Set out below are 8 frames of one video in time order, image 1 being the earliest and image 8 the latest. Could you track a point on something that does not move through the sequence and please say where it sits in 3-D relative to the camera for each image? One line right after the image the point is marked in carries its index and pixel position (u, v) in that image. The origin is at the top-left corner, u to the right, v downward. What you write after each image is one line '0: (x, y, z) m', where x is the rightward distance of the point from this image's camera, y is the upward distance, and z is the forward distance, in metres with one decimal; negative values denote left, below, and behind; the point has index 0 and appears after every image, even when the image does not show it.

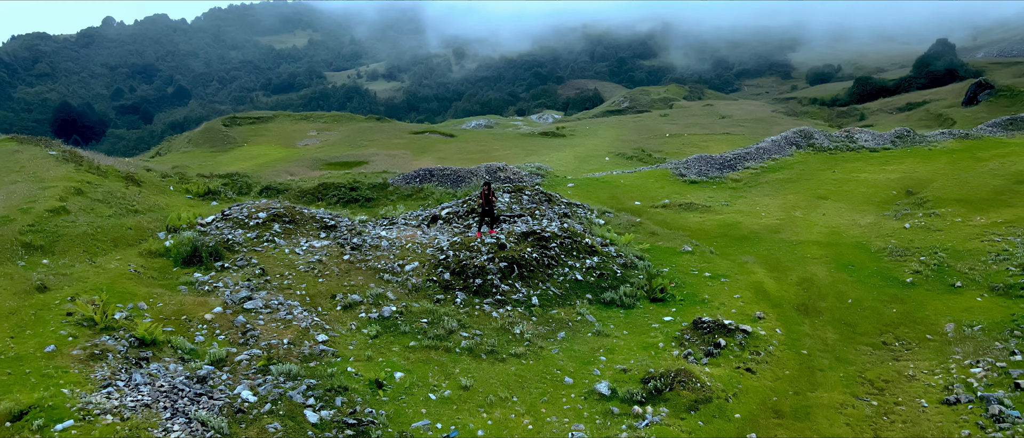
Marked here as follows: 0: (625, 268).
0: (+2.6, -1.1, +17.5) m
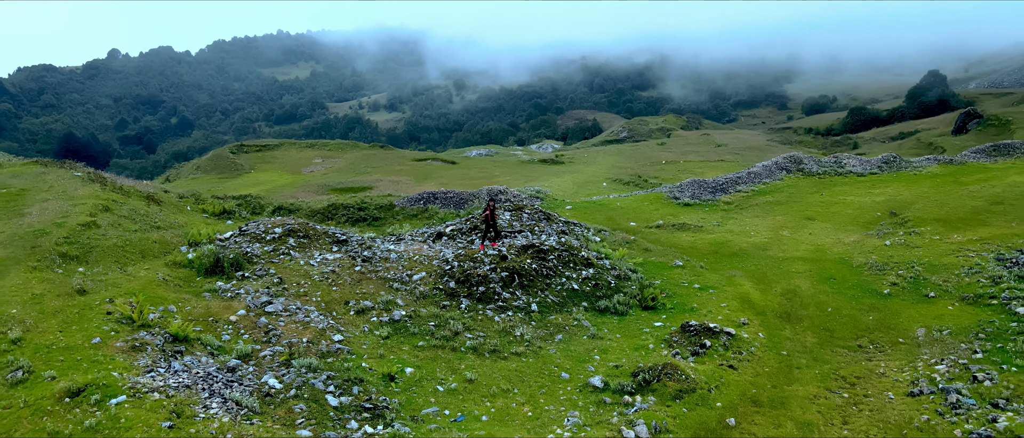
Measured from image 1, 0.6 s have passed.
0: (+2.7, -1.5, +18.6) m
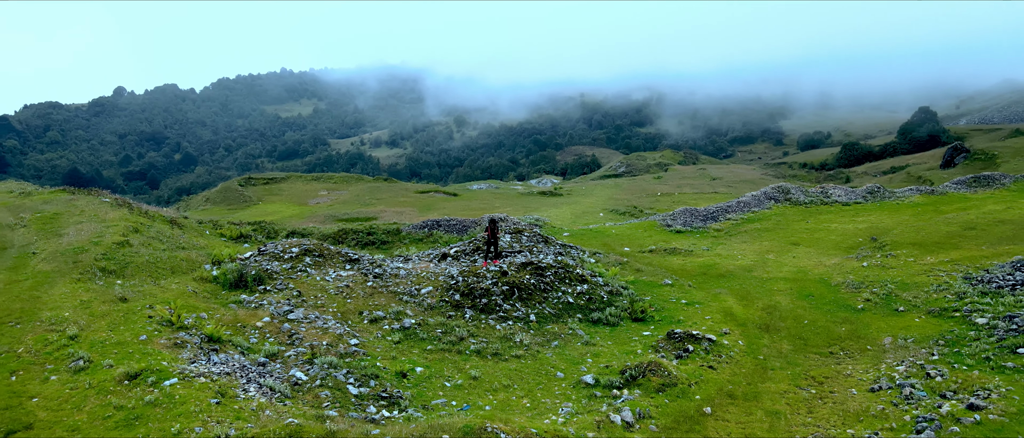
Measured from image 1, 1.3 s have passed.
0: (+2.7, -2.0, +20.1) m
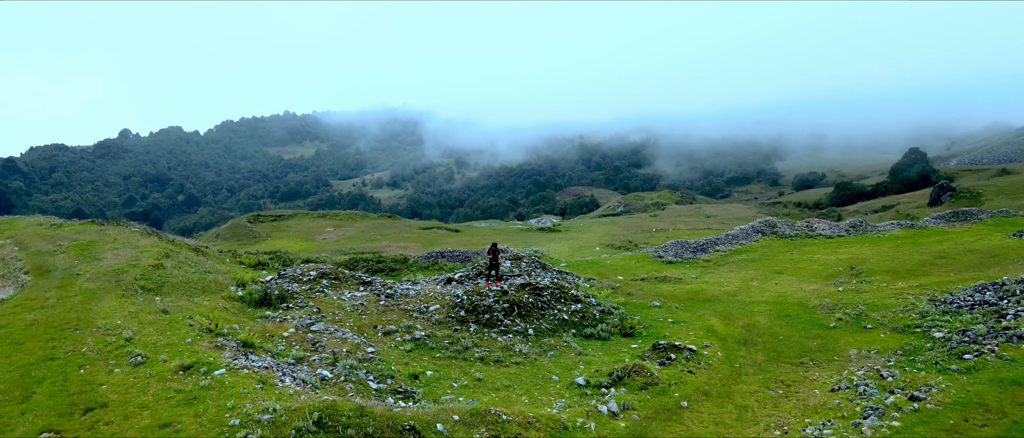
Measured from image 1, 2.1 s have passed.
0: (+2.7, -2.8, +21.9) m
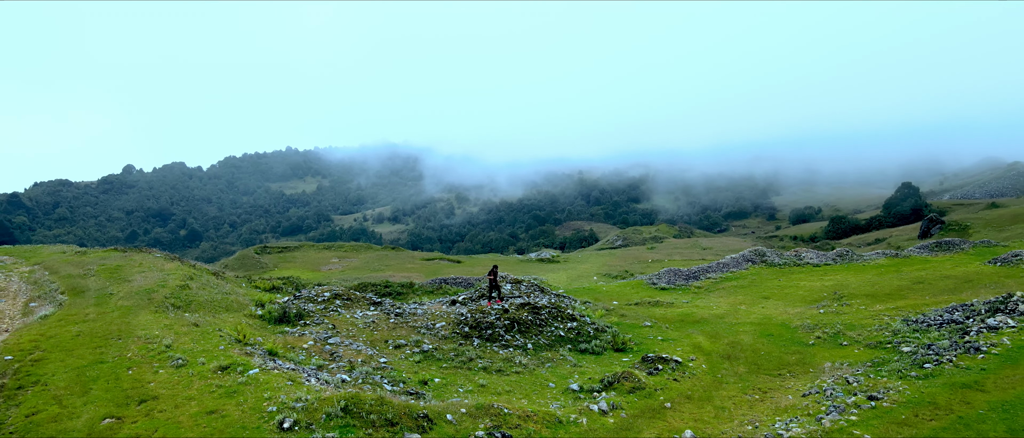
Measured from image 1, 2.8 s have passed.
0: (+2.7, -3.5, +23.5) m
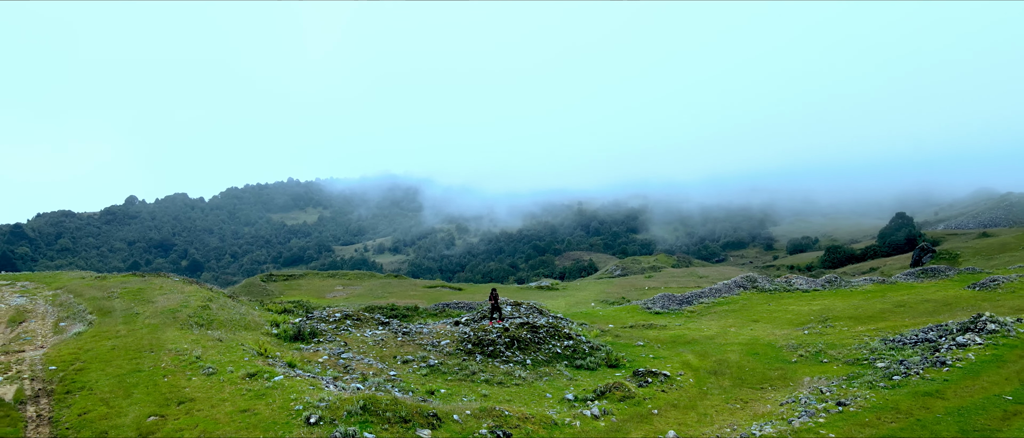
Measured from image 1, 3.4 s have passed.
0: (+2.7, -4.4, +25.0) m
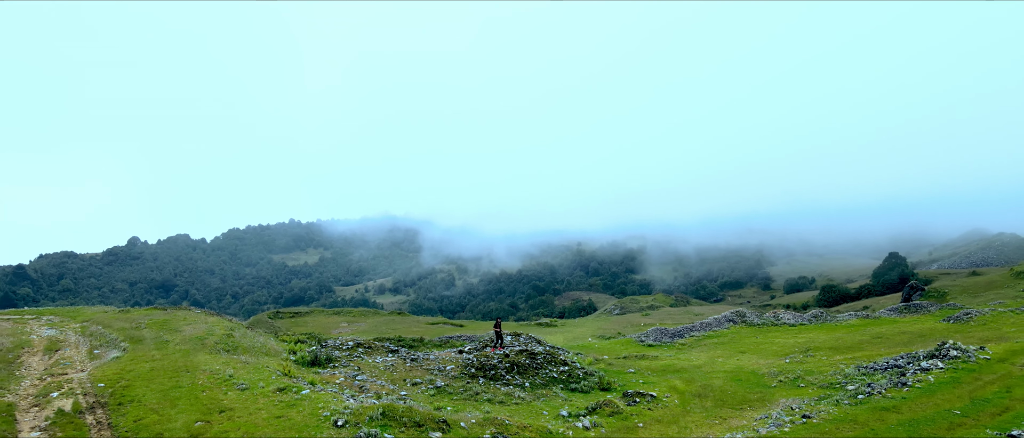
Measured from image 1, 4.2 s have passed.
0: (+2.7, -5.6, +27.0) m
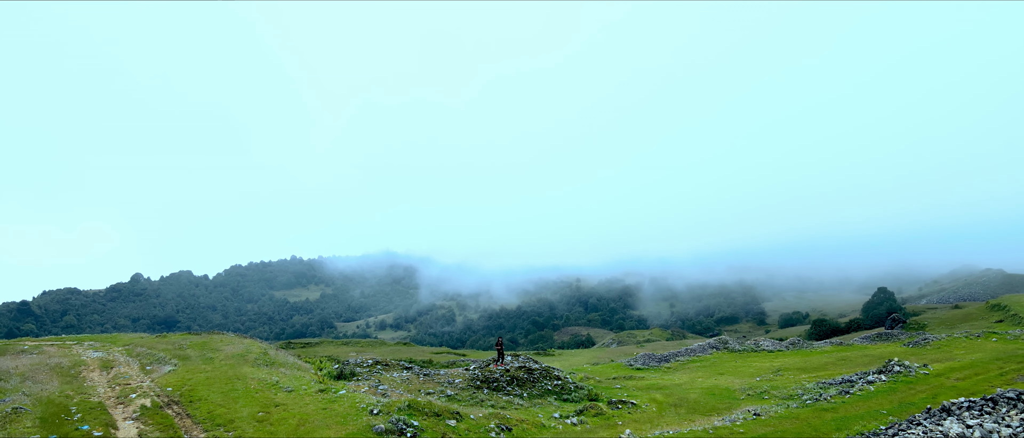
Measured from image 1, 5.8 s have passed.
0: (+2.7, -7.0, +30.8) m
